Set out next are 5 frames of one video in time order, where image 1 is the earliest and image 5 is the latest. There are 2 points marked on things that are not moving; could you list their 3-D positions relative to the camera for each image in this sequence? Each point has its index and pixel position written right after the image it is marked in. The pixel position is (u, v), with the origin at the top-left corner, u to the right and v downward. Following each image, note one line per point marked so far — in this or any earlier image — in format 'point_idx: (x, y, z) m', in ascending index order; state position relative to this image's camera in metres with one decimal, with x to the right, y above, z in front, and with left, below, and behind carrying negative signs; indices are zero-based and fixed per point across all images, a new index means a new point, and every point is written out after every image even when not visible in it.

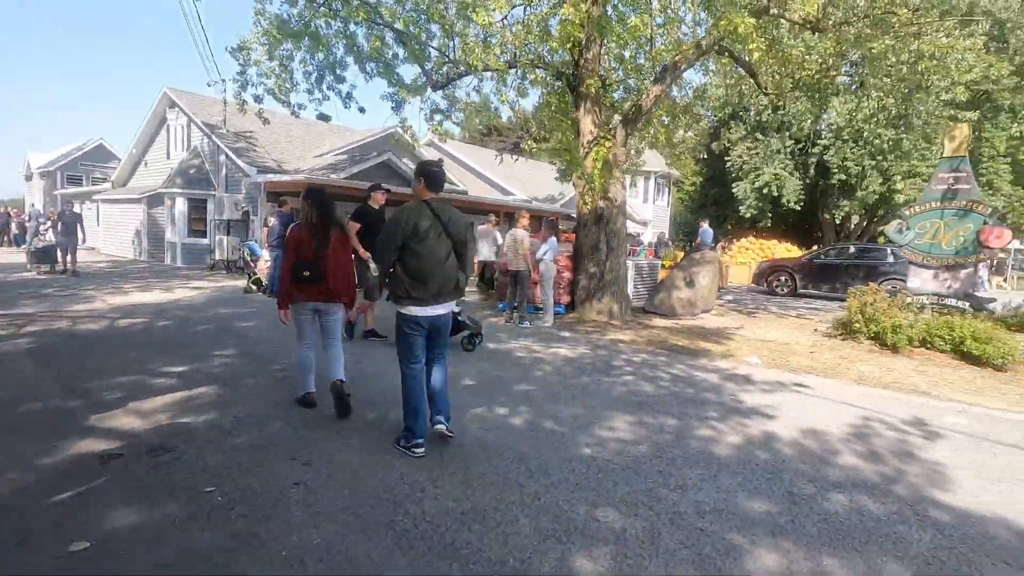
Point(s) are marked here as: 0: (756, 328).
0: (+4.7, -0.8, +10.3) m
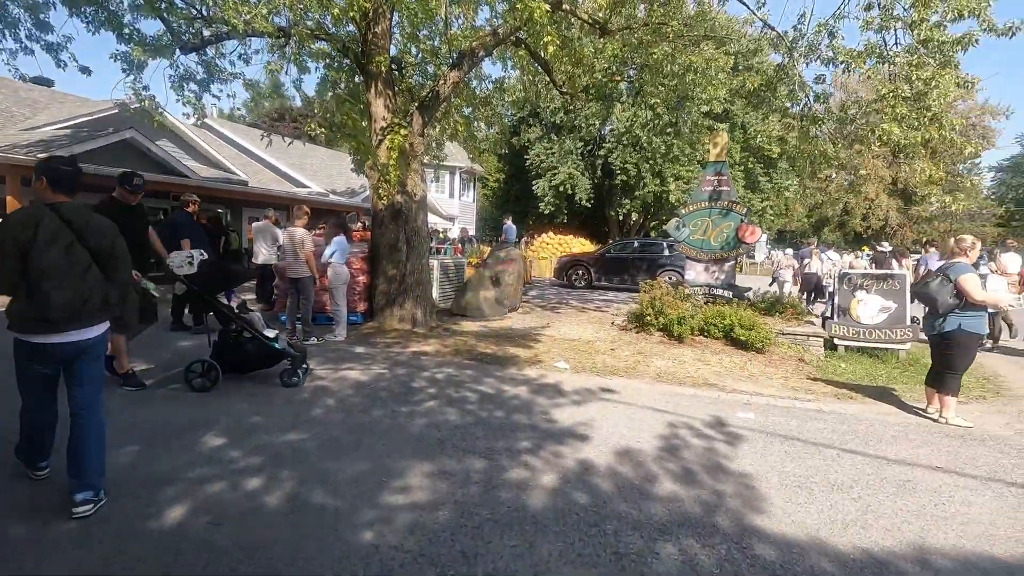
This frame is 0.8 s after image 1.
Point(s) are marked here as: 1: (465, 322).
0: (+0.9, -0.7, +10.3) m
1: (-0.9, -0.7, +10.1) m
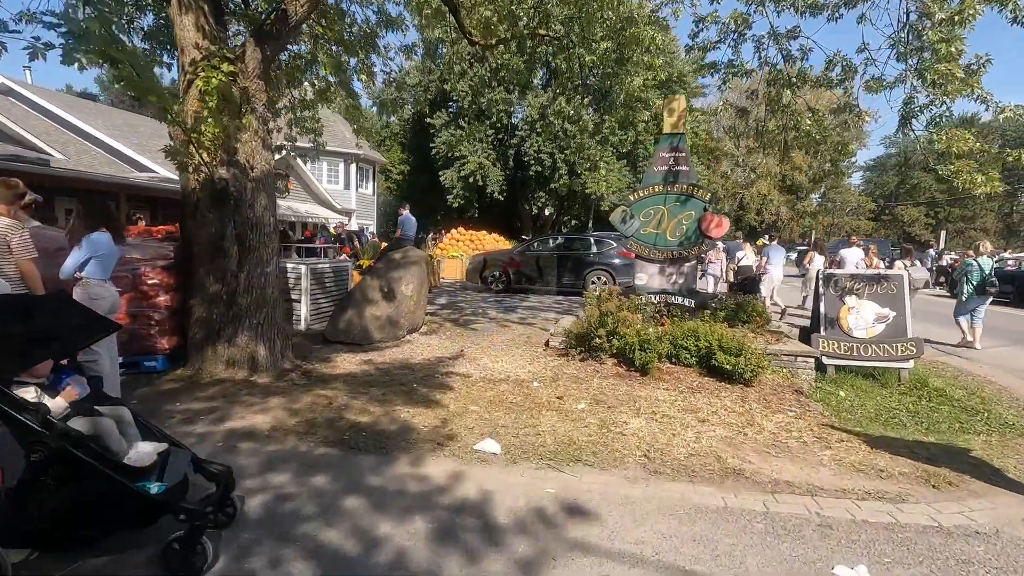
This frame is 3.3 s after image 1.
0: (-0.5, -0.9, +7.5) m
1: (-2.2, -0.9, +7.0) m
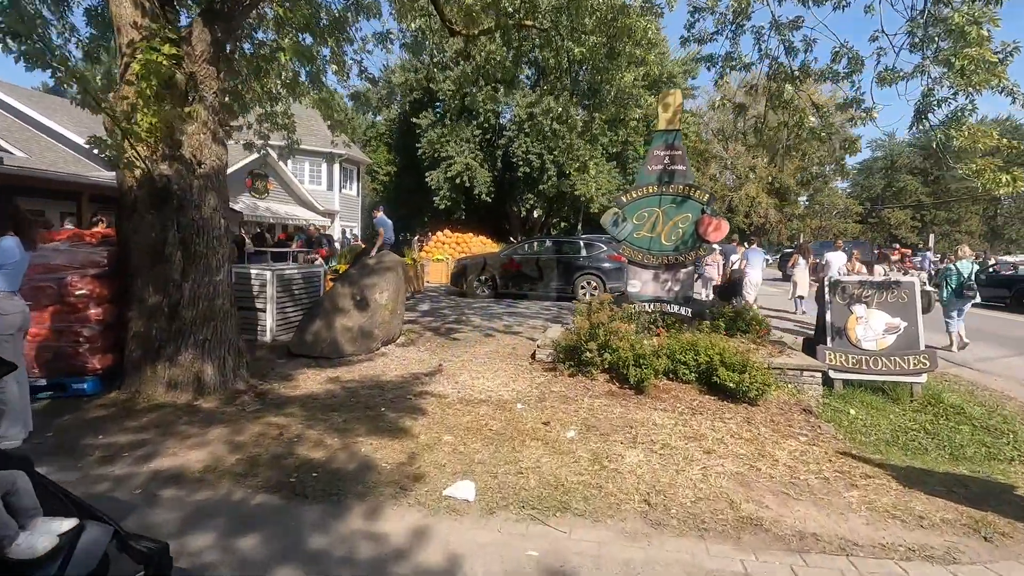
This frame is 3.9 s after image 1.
0: (-0.7, -1.0, +6.8) m
1: (-2.4, -1.0, +6.4) m
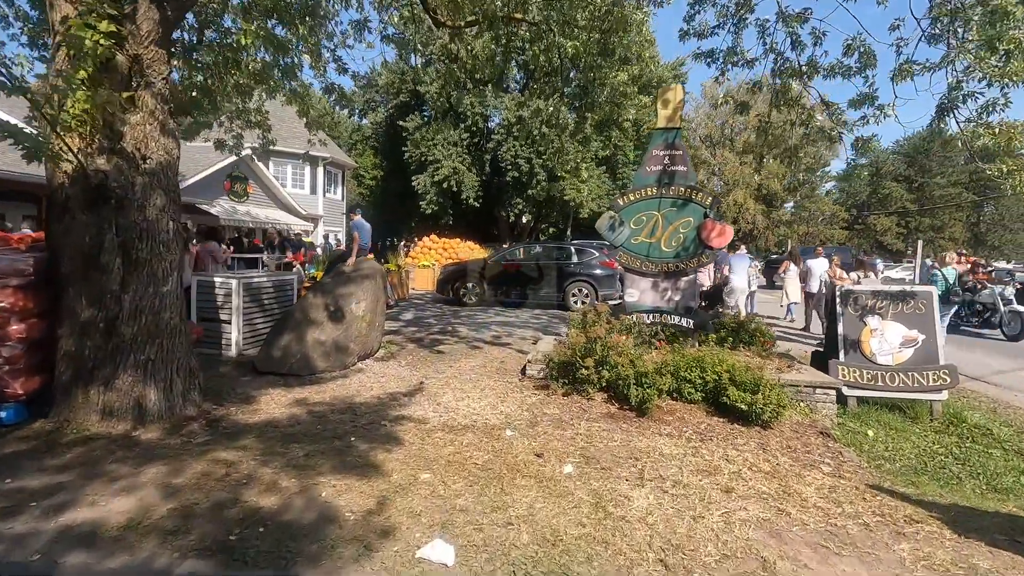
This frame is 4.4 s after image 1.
0: (-0.8, -1.2, +6.2) m
1: (-2.6, -1.1, +5.7) m
